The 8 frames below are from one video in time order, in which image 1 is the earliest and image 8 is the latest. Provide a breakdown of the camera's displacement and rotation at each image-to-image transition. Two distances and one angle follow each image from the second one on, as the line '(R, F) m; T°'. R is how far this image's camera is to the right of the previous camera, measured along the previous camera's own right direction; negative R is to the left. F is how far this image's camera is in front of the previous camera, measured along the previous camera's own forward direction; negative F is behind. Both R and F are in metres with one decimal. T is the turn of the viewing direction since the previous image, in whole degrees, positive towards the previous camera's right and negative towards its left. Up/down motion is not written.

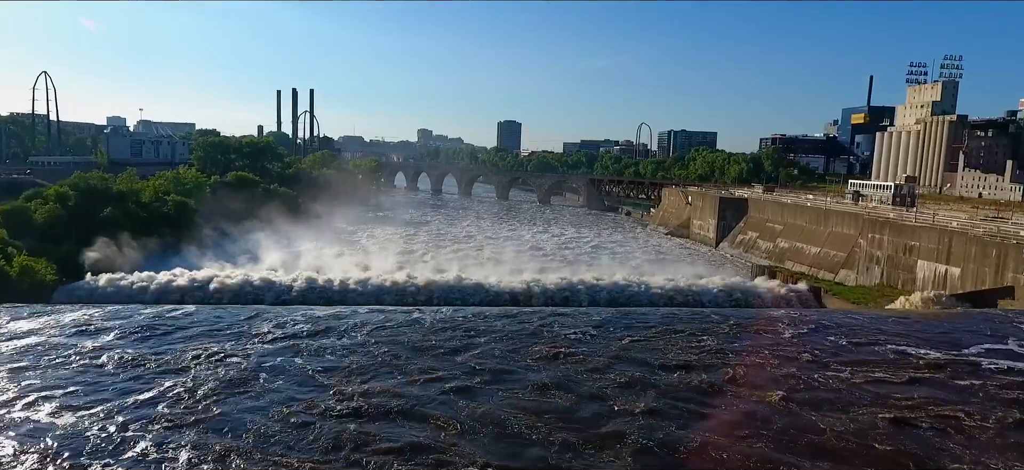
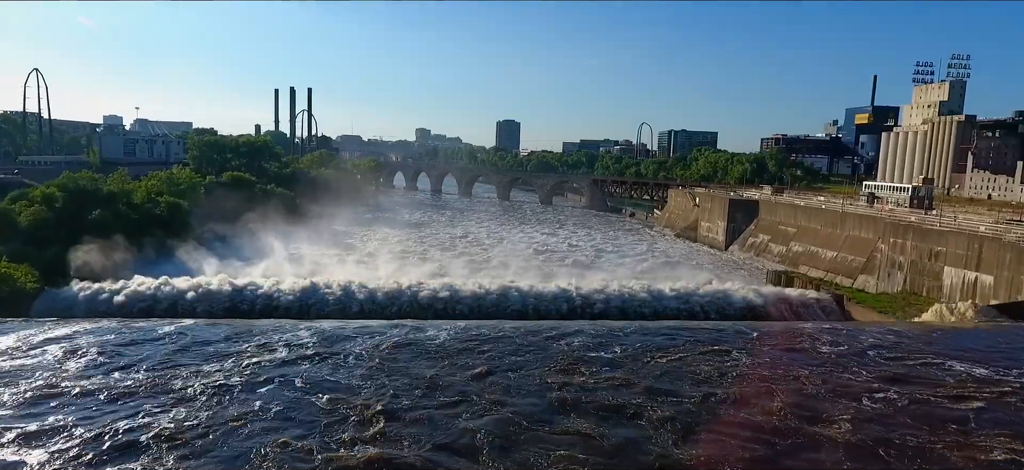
(-0.3, +1.0) m; 0°
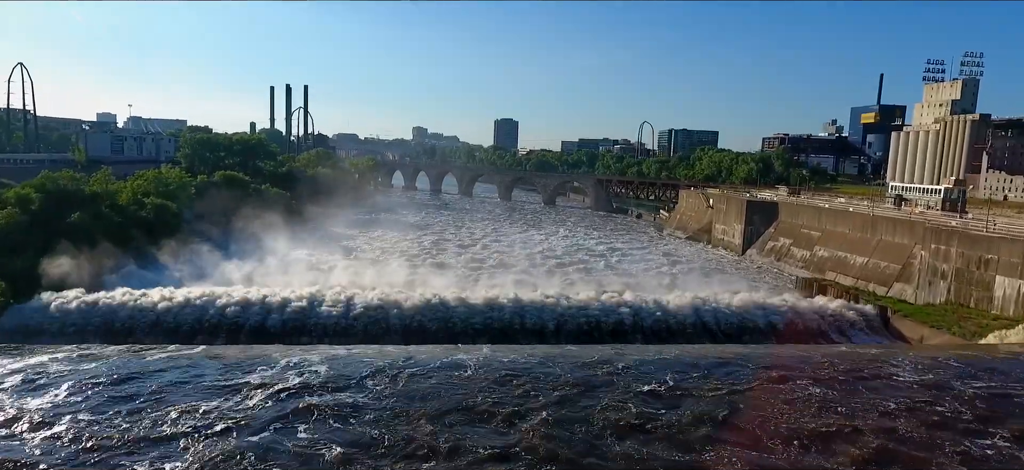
(-0.6, +1.6) m; 0°
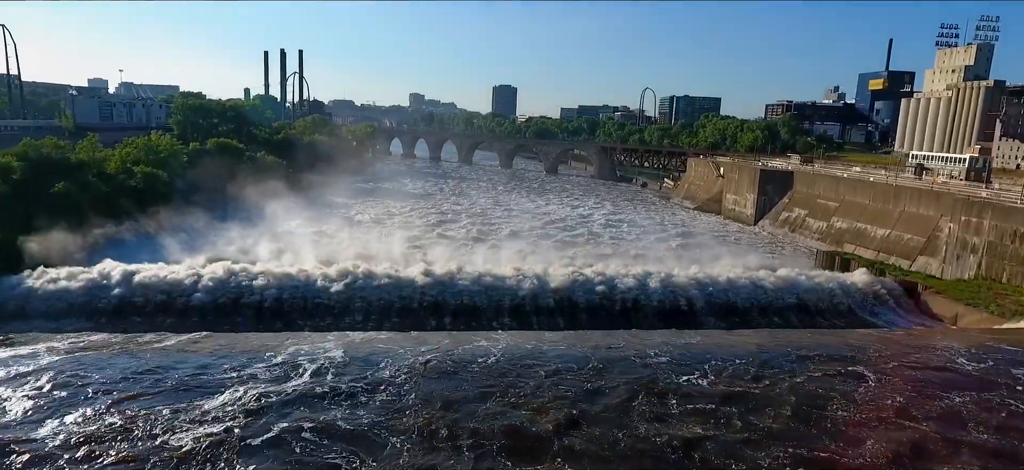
(-0.4, +1.0) m; 0°
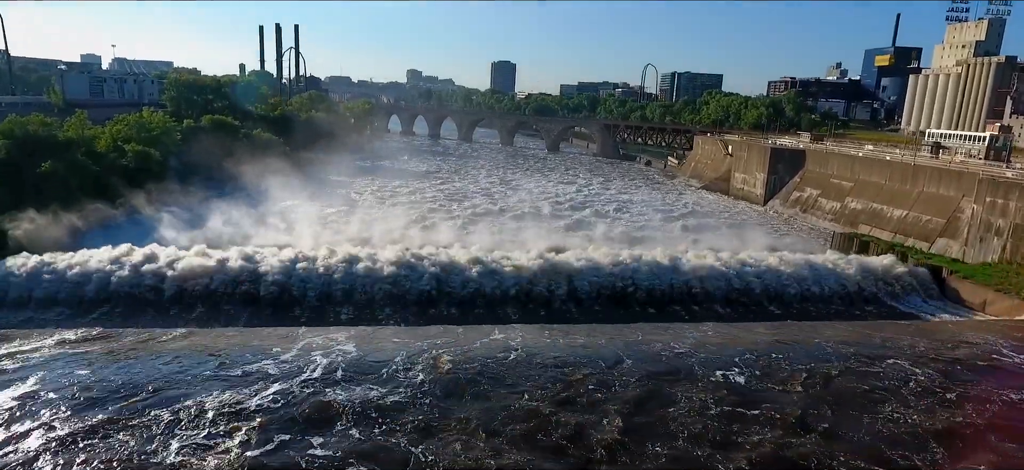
(-0.3, +0.7) m; 0°
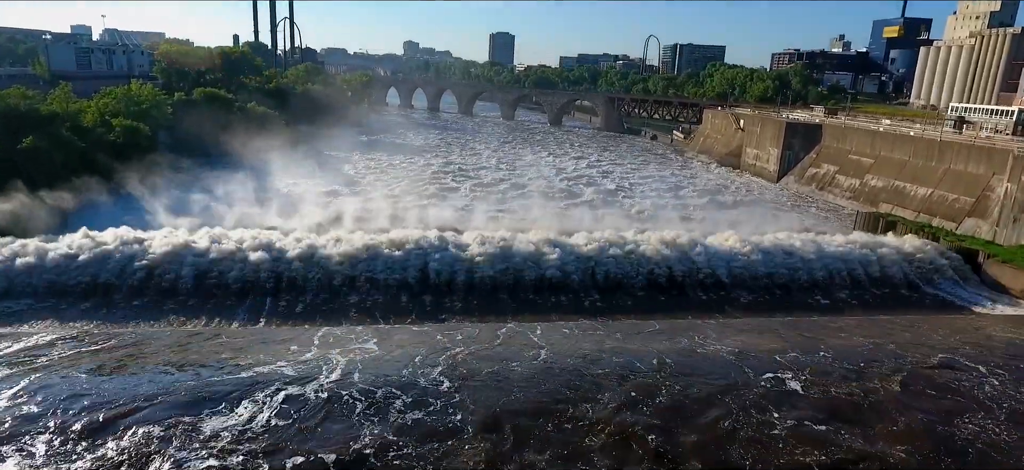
(-0.4, +1.0) m; 0°
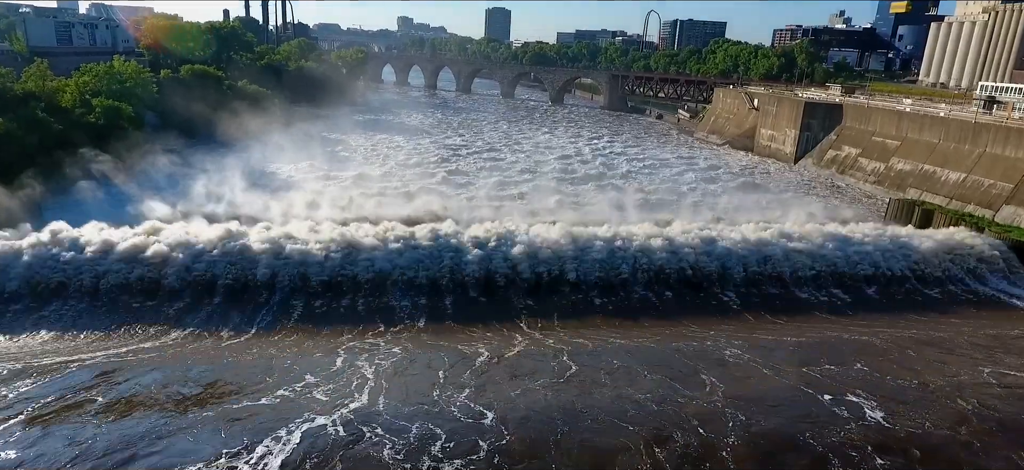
(-0.5, +1.2) m; 0°
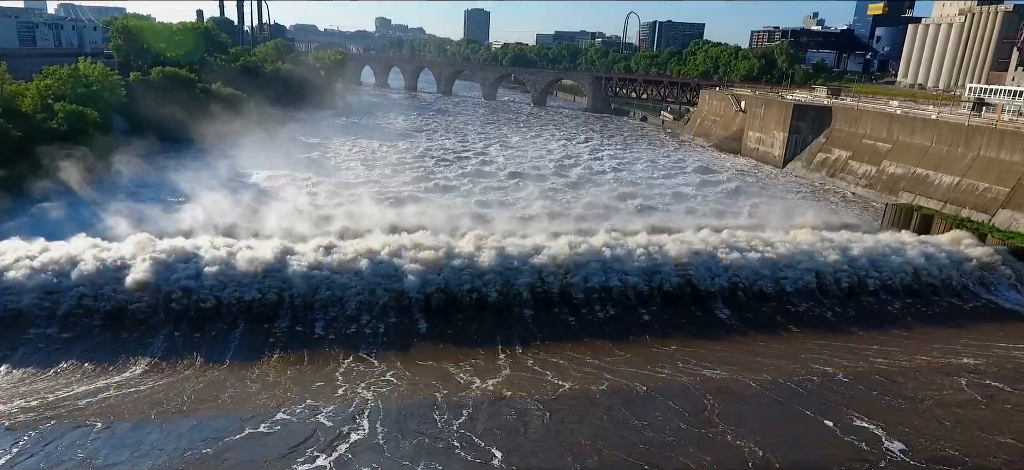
(-0.3, +0.7) m; +2°
